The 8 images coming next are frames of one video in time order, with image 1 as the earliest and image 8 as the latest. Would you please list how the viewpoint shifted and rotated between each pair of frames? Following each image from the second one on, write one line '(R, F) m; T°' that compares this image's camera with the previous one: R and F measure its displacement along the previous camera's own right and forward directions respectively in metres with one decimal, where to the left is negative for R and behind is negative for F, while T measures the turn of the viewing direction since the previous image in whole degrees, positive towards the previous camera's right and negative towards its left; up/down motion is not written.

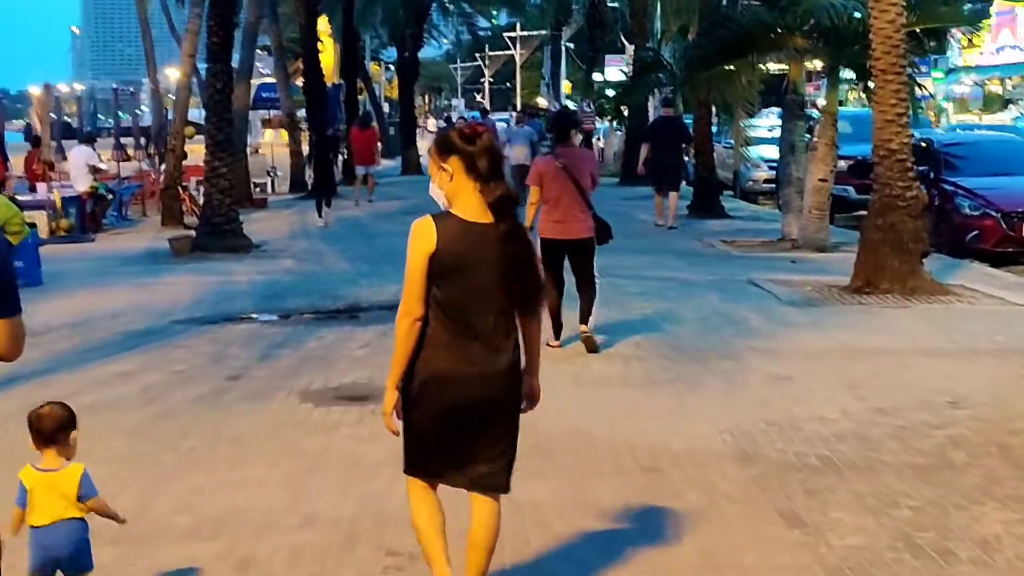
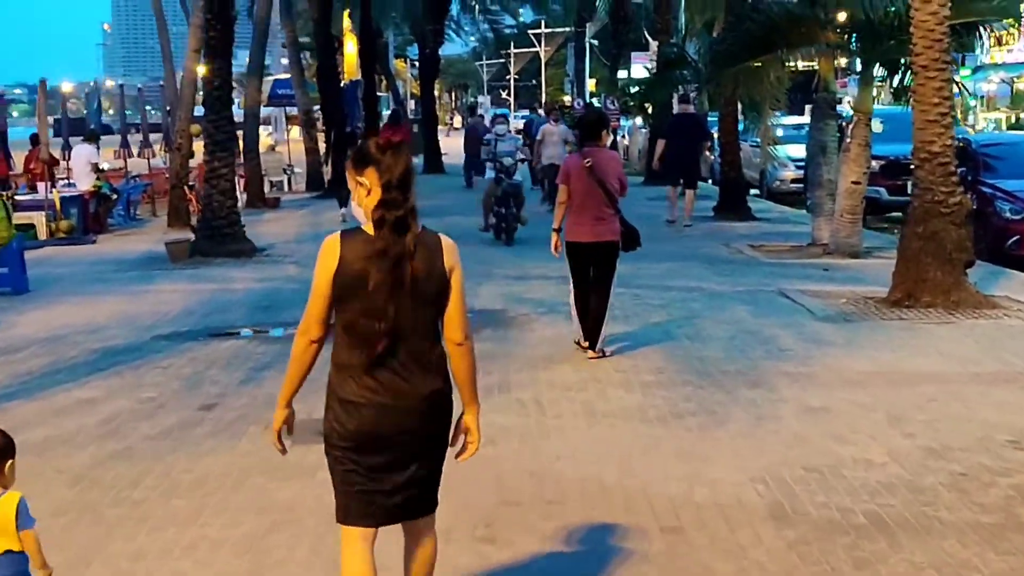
(+0.1, +0.7) m; -1°
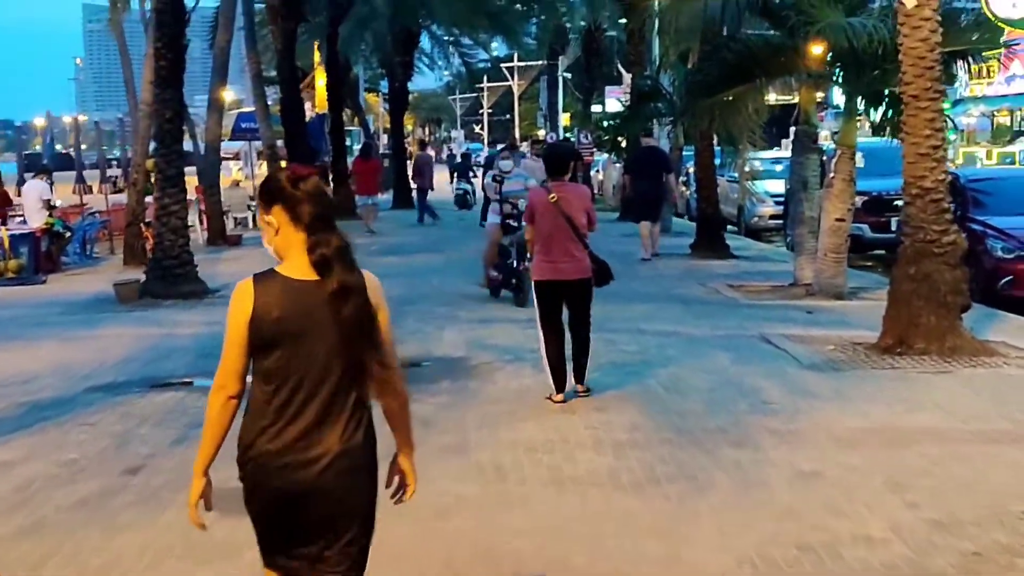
(+0.1, +0.7) m; +1°
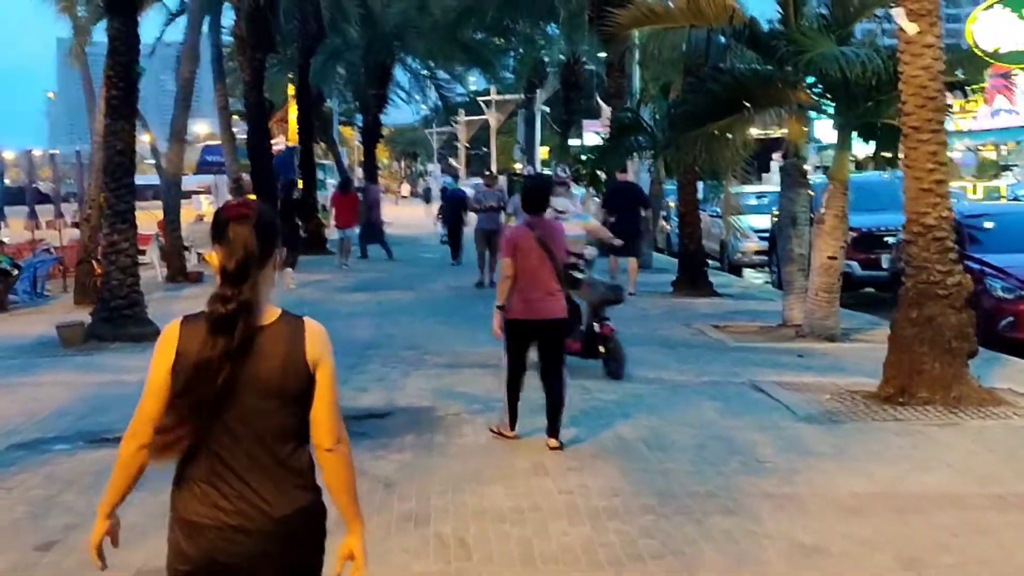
(+0.1, +0.7) m; +1°
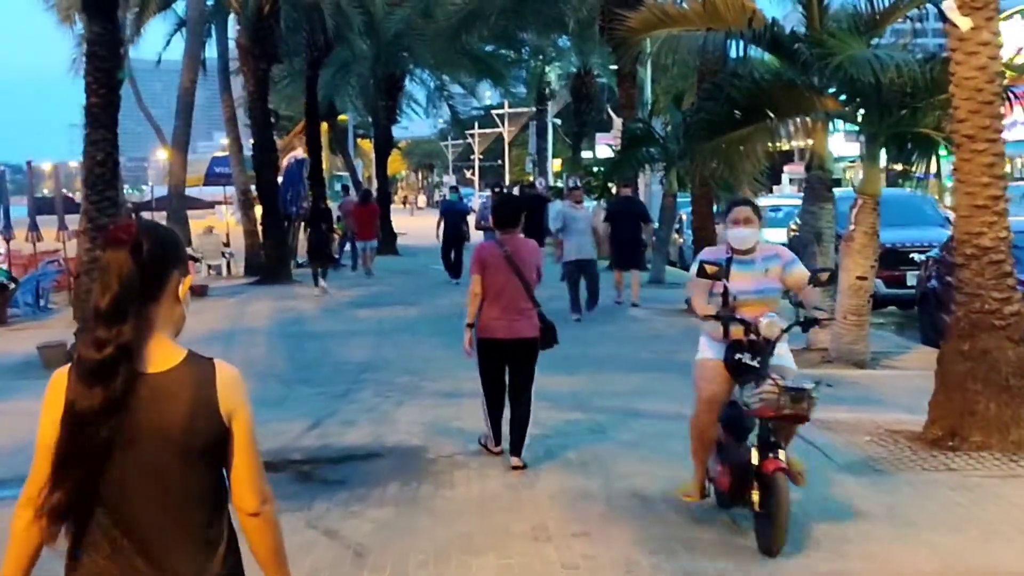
(0.0, +0.9) m; 0°
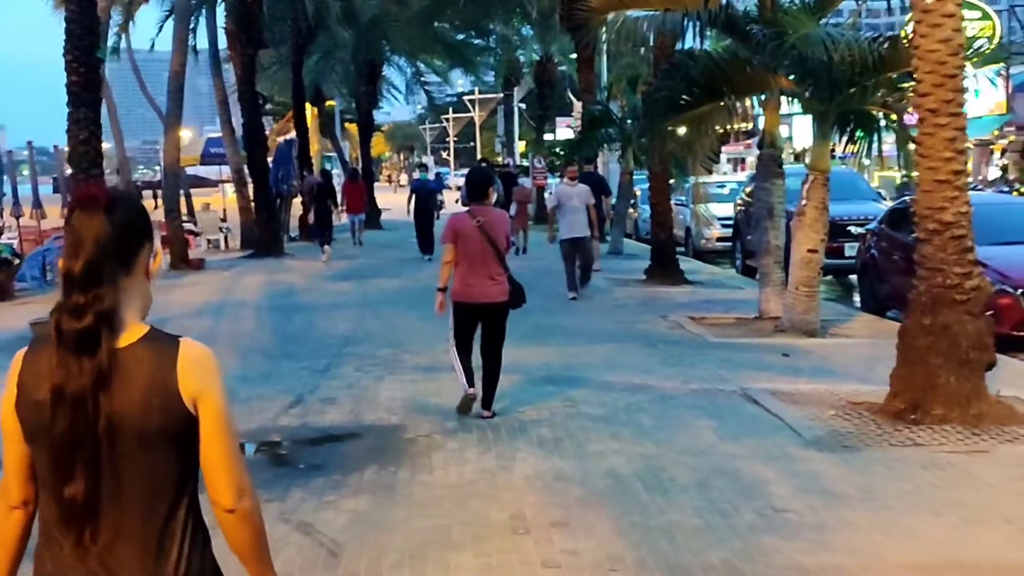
(-0.1, -0.1) m; +2°
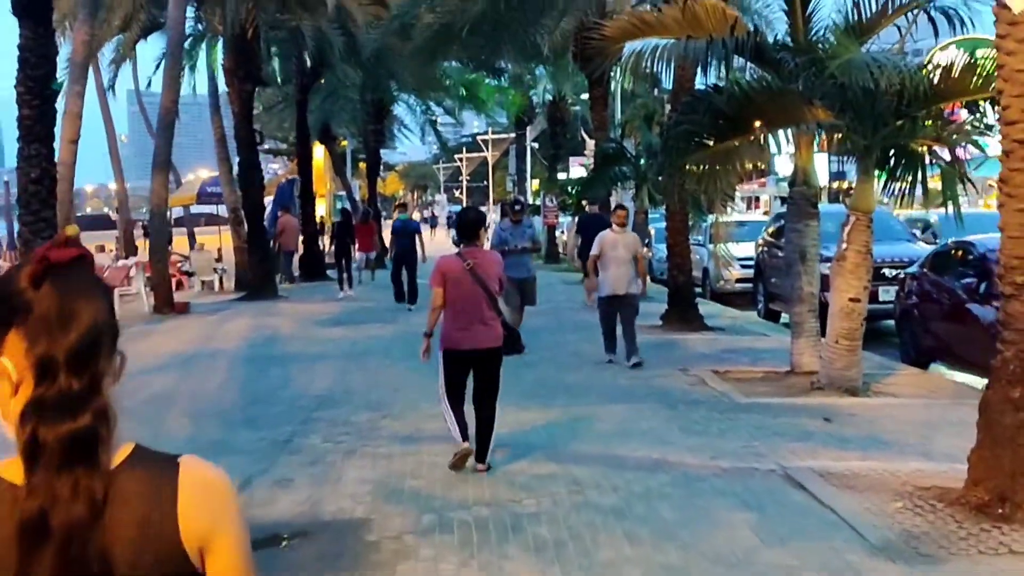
(+0.1, +1.5) m; -1°
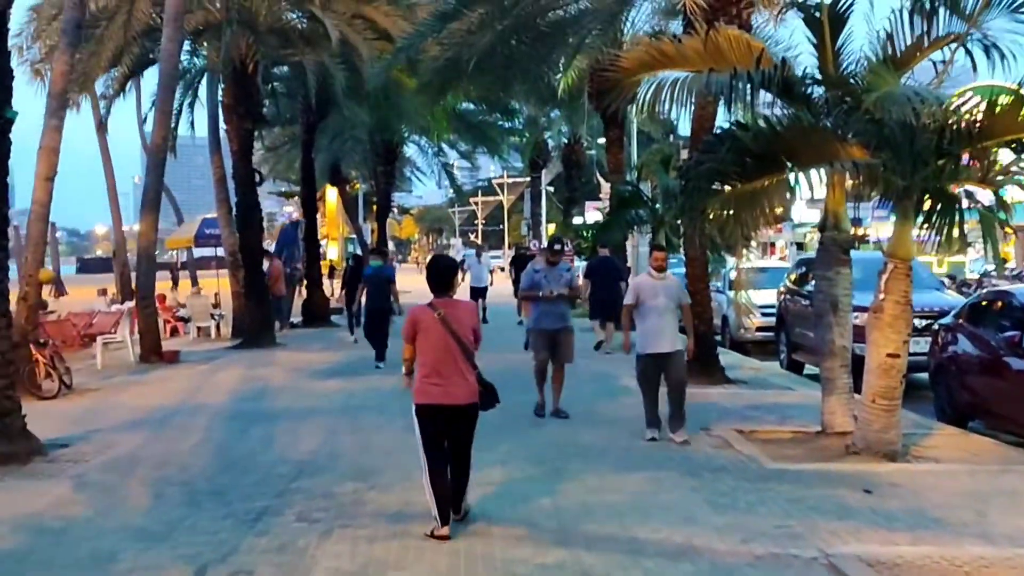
(+0.1, +1.0) m; -1°
